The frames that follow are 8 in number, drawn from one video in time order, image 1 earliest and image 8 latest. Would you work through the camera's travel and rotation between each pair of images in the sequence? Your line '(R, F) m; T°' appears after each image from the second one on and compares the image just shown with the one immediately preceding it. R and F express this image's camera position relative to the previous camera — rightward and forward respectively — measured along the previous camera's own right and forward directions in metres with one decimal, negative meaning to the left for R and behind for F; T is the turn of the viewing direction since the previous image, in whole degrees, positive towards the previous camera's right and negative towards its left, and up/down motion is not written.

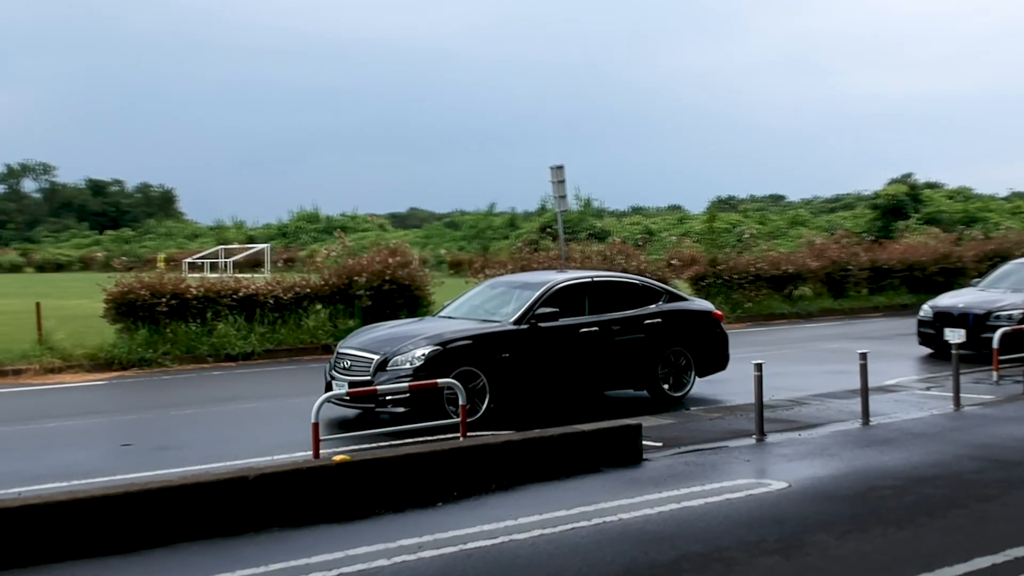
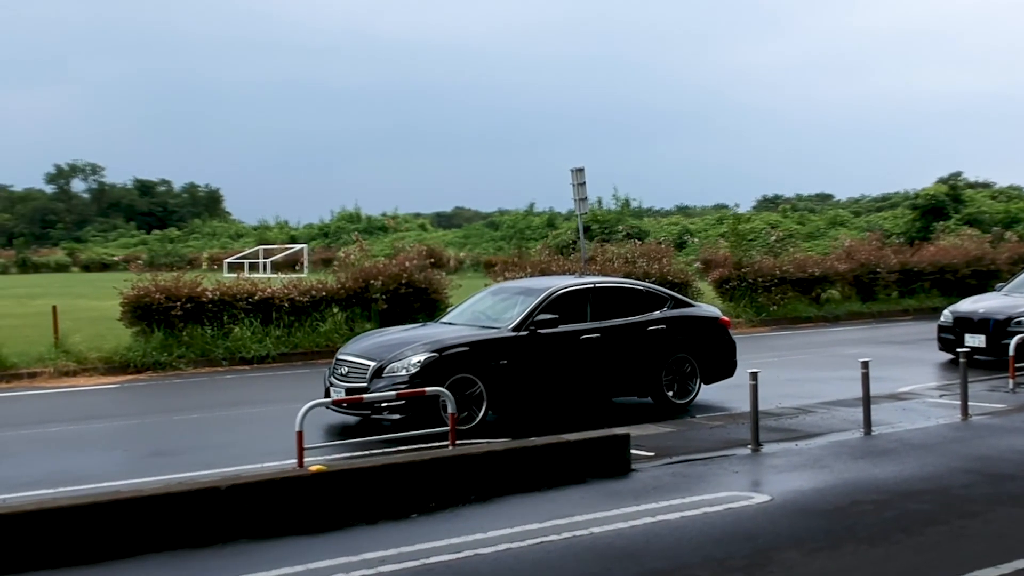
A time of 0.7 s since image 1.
(+0.3, +0.1) m; -2°
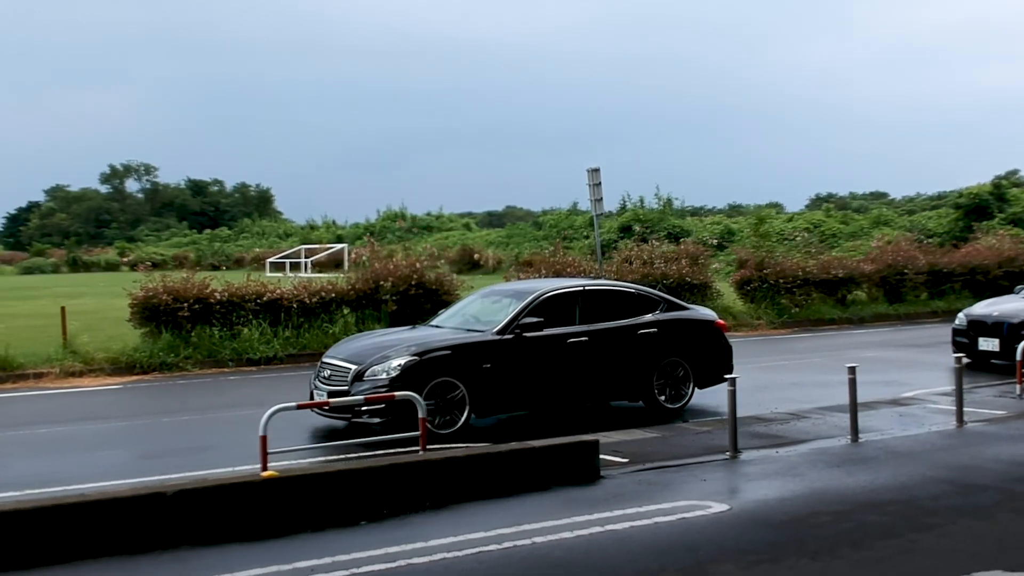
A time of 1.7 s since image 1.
(+0.5, +0.1) m; -2°
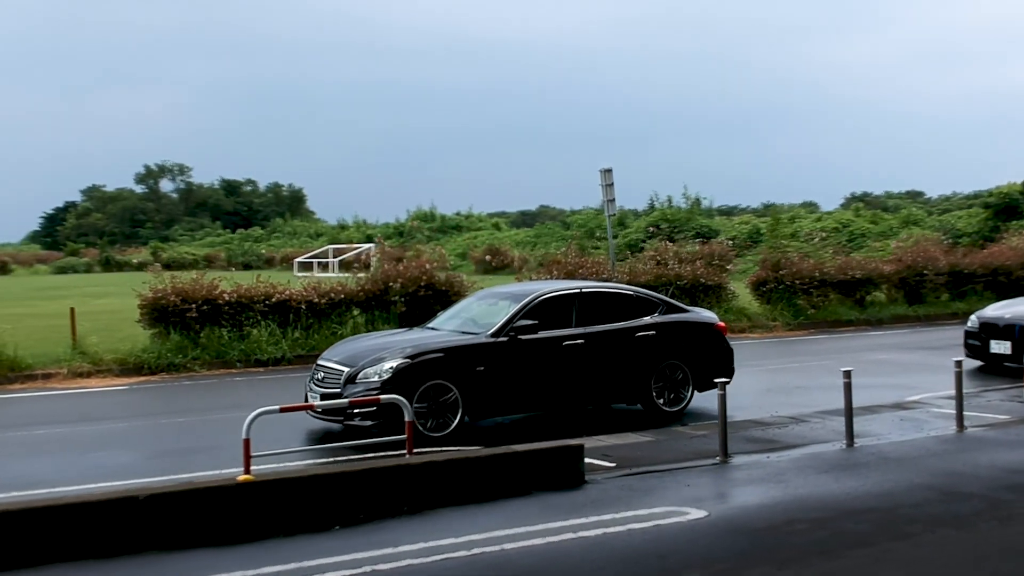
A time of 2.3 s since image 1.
(+0.3, 0.0) m; -1°
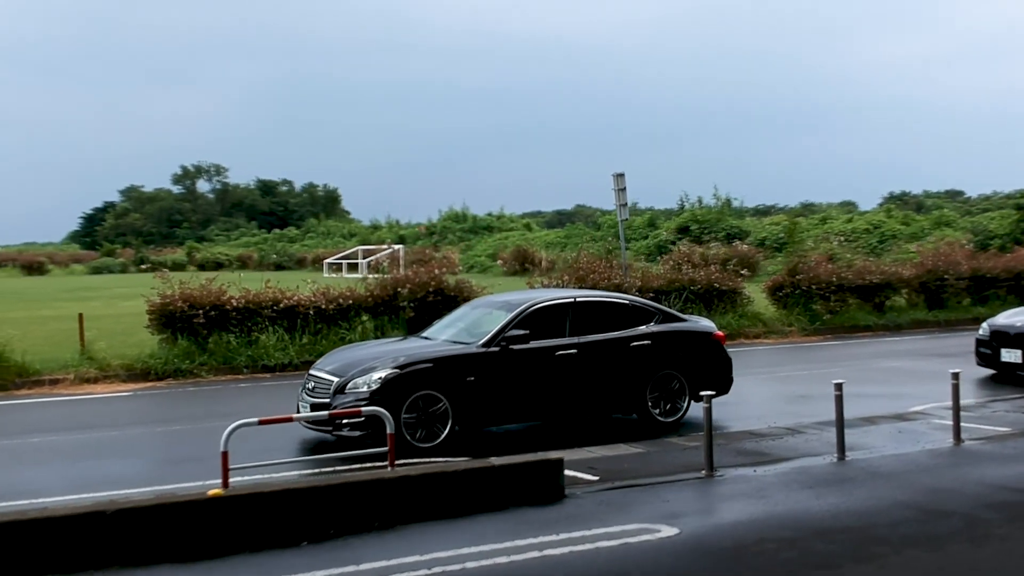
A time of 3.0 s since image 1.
(+0.3, 0.0) m; -1°
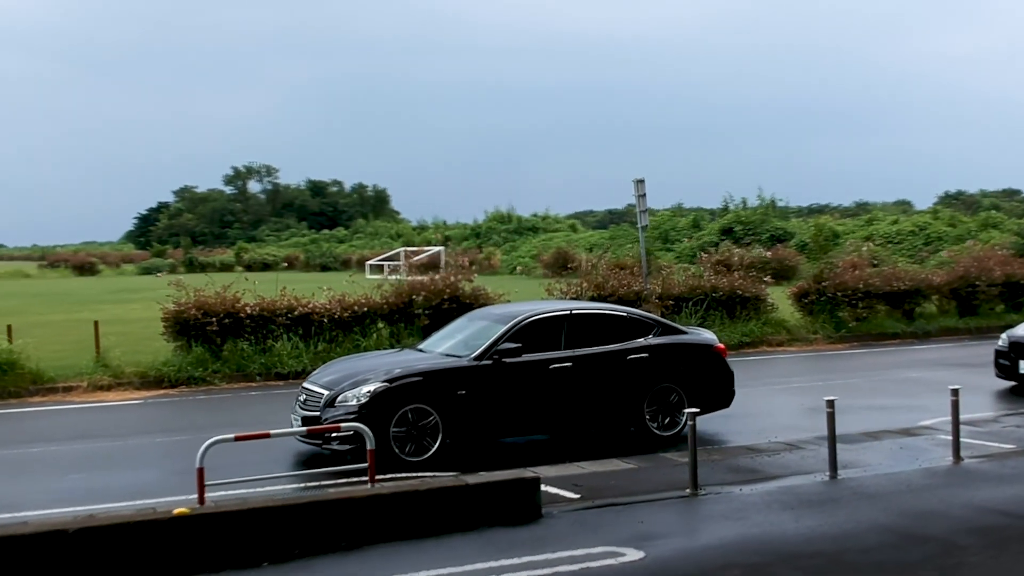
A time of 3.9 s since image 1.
(+0.4, +0.1) m; -2°
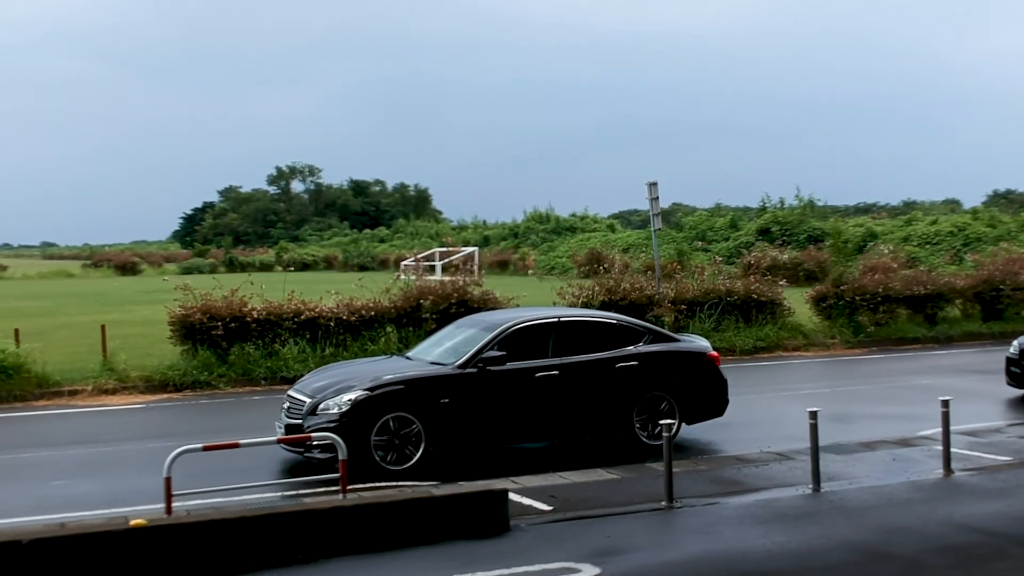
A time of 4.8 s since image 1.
(+0.4, +0.1) m; -2°
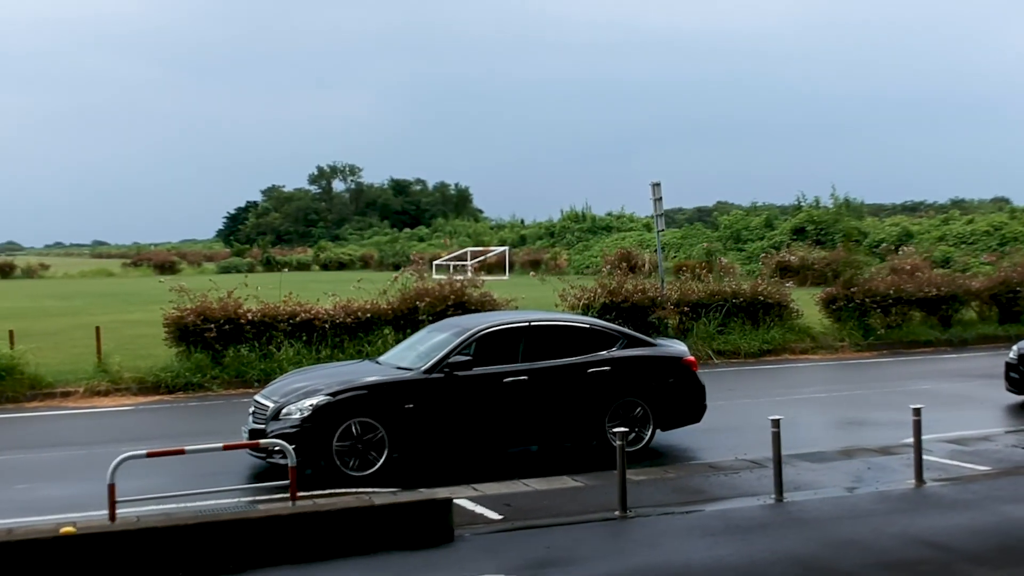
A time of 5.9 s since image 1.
(+0.5, +0.1) m; -1°
